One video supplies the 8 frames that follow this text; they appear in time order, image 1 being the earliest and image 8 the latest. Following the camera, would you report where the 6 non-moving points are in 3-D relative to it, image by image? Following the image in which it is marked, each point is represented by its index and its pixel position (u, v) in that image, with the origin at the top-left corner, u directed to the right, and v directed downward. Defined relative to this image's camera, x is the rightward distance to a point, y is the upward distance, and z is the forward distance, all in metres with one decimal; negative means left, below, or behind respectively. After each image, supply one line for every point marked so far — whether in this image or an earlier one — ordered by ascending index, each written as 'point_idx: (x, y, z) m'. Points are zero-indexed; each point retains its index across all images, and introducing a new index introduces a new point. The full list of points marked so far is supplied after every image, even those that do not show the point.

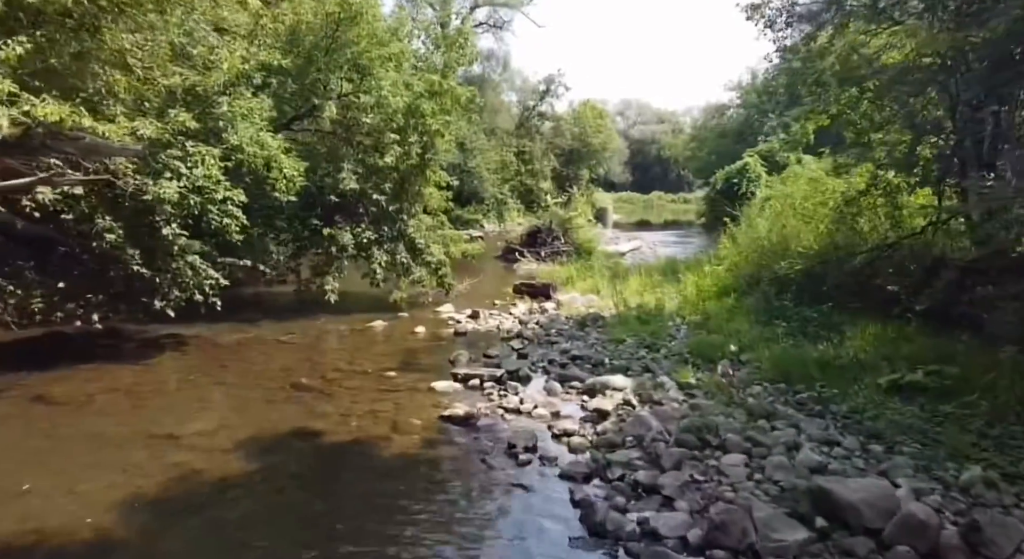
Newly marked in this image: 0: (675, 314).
0: (+2.2, -0.5, +9.5) m
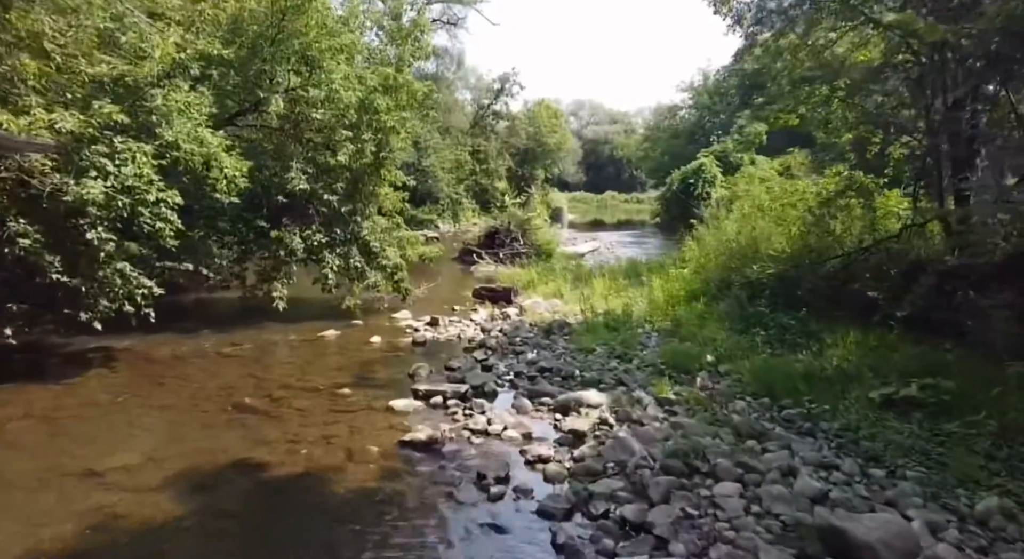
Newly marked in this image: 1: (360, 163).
0: (+1.7, -0.5, +9.2) m
1: (-2.4, +1.8, +10.8) m
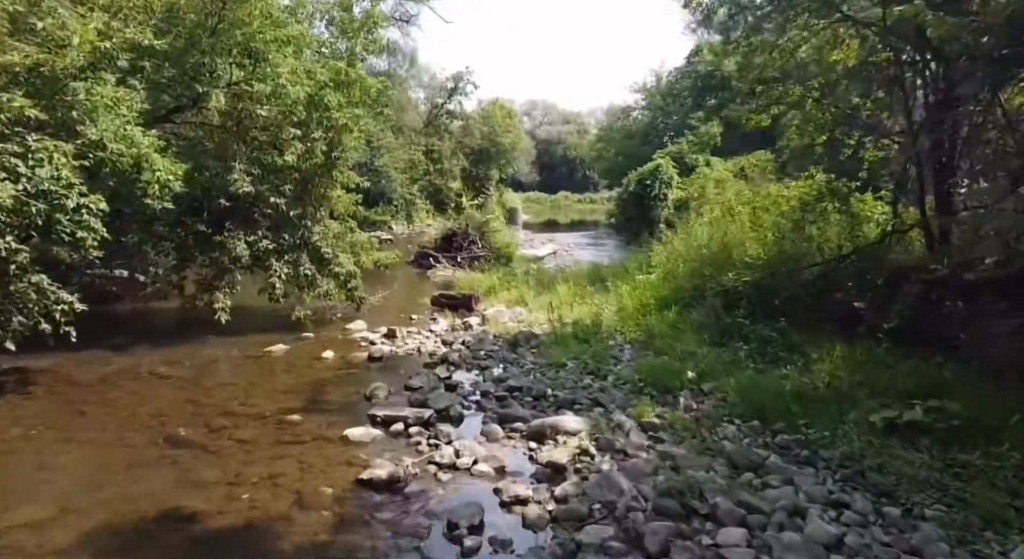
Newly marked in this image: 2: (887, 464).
0: (+1.3, -0.6, +8.7) m
1: (-2.9, +1.7, +10.1) m
2: (+2.3, -1.1, +4.3) m
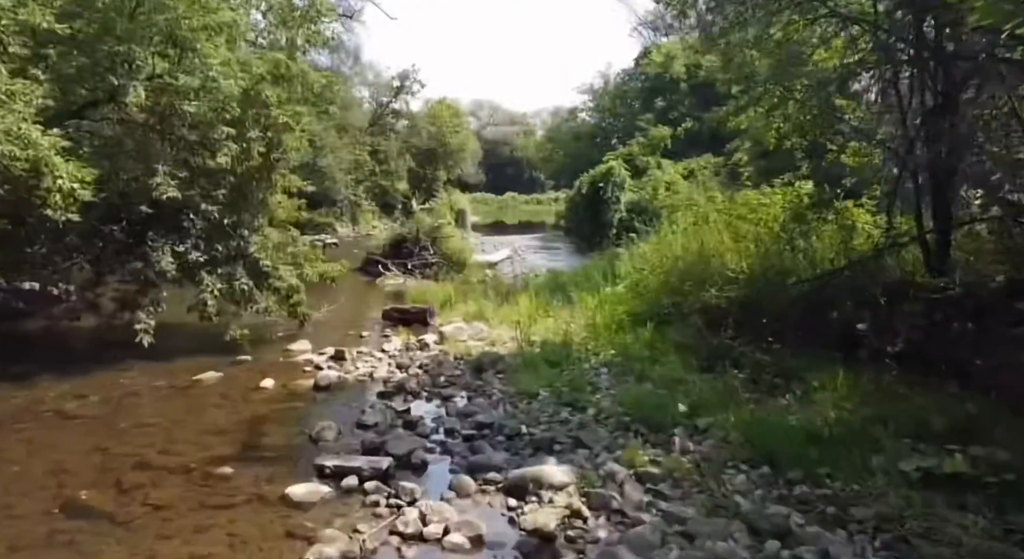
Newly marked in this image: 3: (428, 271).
0: (+0.8, -0.8, +8.0) m
1: (-3.5, +1.5, +9.0) m
2: (+2.2, -1.3, +3.6) m
3: (-2.1, +0.2, +17.5) m
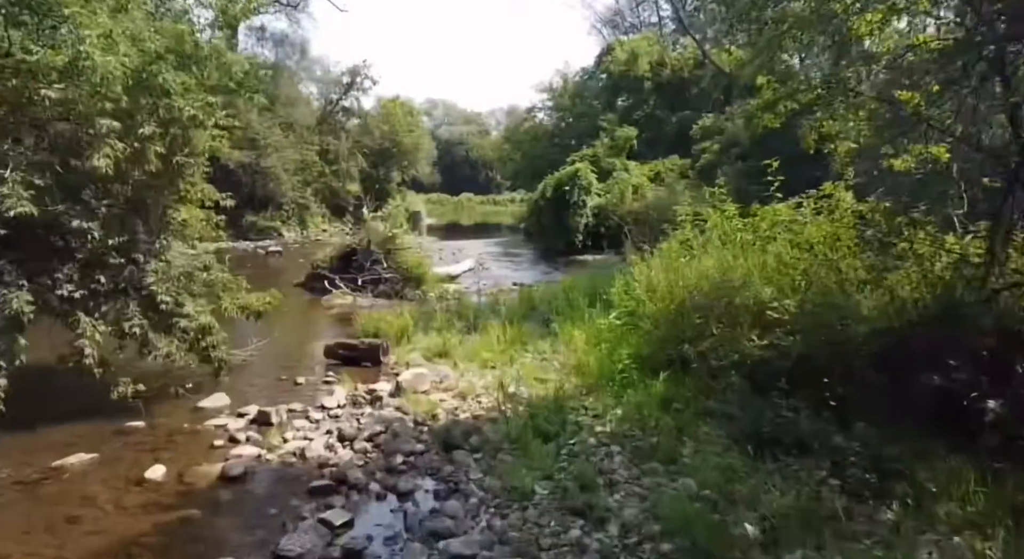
0: (+0.7, -1.2, +6.2) m
1: (-3.7, +1.1, +6.9) m
2: (+2.3, -1.7, +1.9) m
3: (-2.9, -0.2, +15.4) m
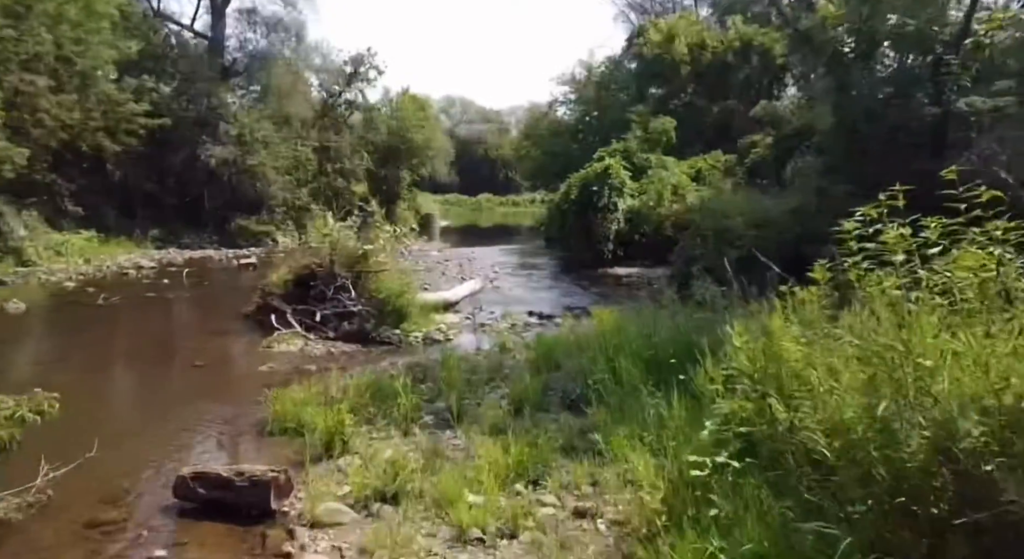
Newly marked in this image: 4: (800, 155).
0: (+0.6, -1.8, +1.8) m
1: (-3.8, +0.5, +2.7) m
2: (+2.1, -2.2, -2.5) m
3: (-2.7, -0.8, +11.2) m
4: (+8.1, +3.5, +19.5) m
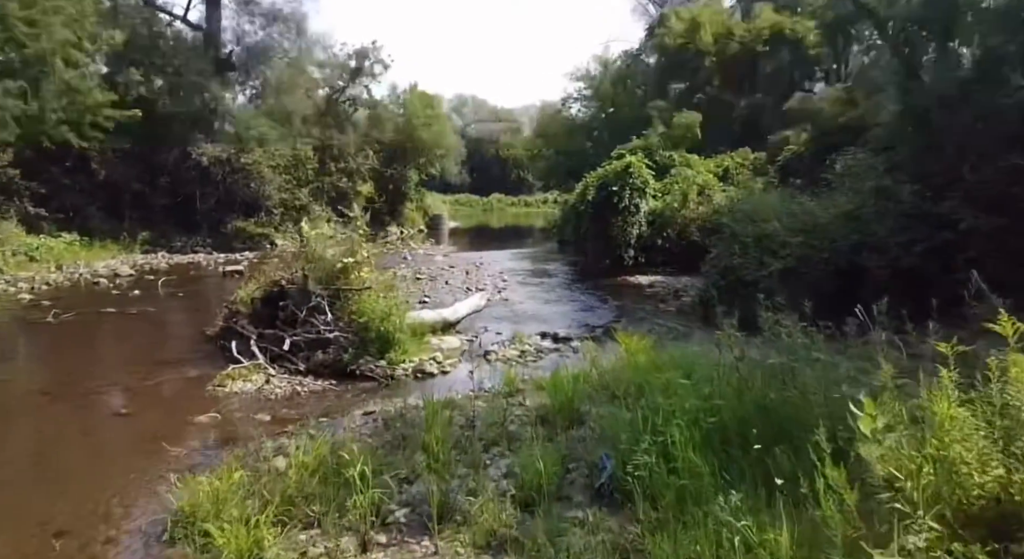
0: (+0.6, -2.0, -0.2) m
1: (-3.8, +0.3, +0.7) m
2: (+2.0, -2.5, -4.6) m
3: (-2.6, -1.0, +9.2) m
4: (+8.4, +3.2, +17.3) m
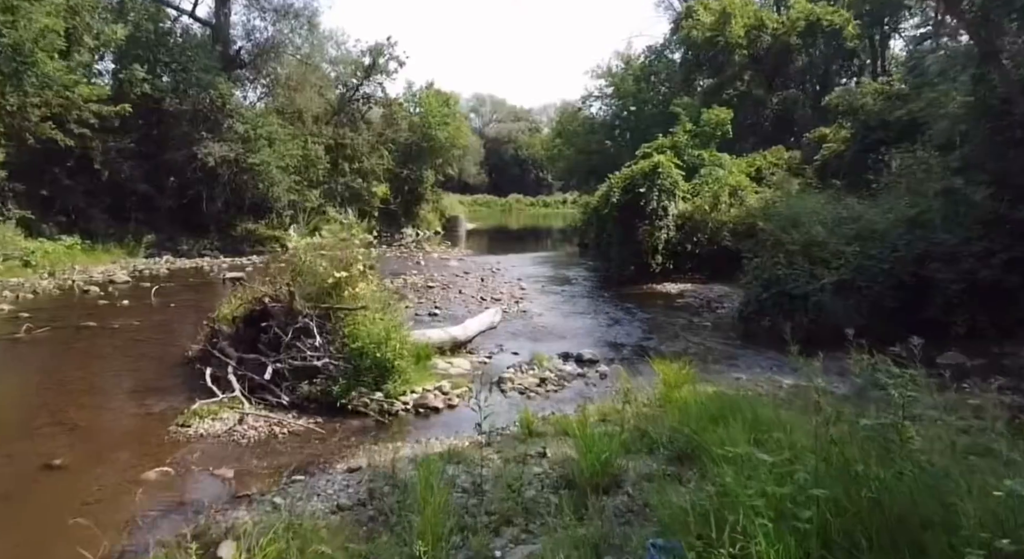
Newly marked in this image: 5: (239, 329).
0: (+0.5, -2.3, -1.7) m
1: (-3.8, +0.1, -0.6) m
2: (+1.8, -2.7, -6.1) m
3: (-2.4, -1.3, +7.8) m
4: (+8.8, +2.9, +15.6) m
5: (-3.6, -0.6, +9.2) m
